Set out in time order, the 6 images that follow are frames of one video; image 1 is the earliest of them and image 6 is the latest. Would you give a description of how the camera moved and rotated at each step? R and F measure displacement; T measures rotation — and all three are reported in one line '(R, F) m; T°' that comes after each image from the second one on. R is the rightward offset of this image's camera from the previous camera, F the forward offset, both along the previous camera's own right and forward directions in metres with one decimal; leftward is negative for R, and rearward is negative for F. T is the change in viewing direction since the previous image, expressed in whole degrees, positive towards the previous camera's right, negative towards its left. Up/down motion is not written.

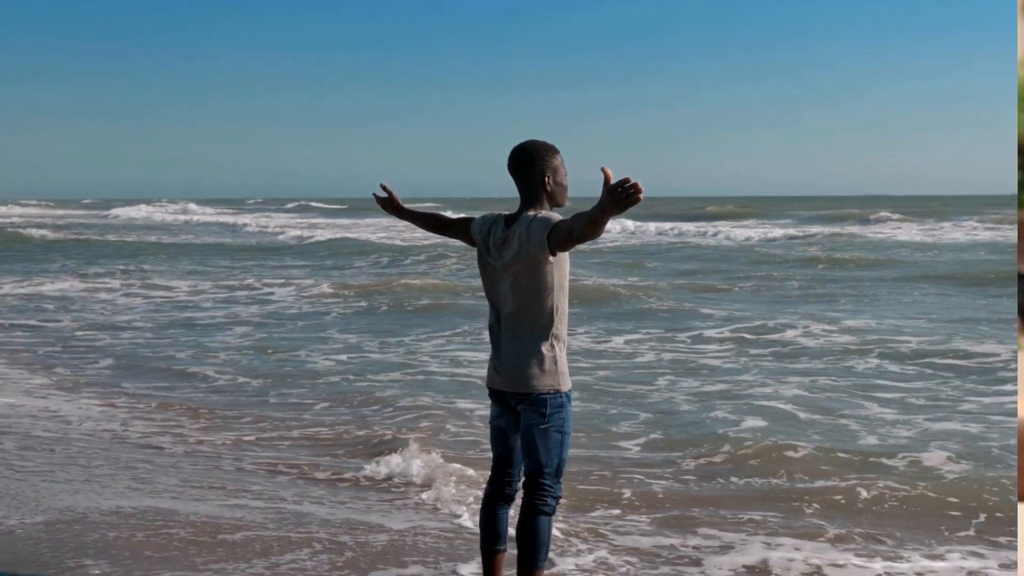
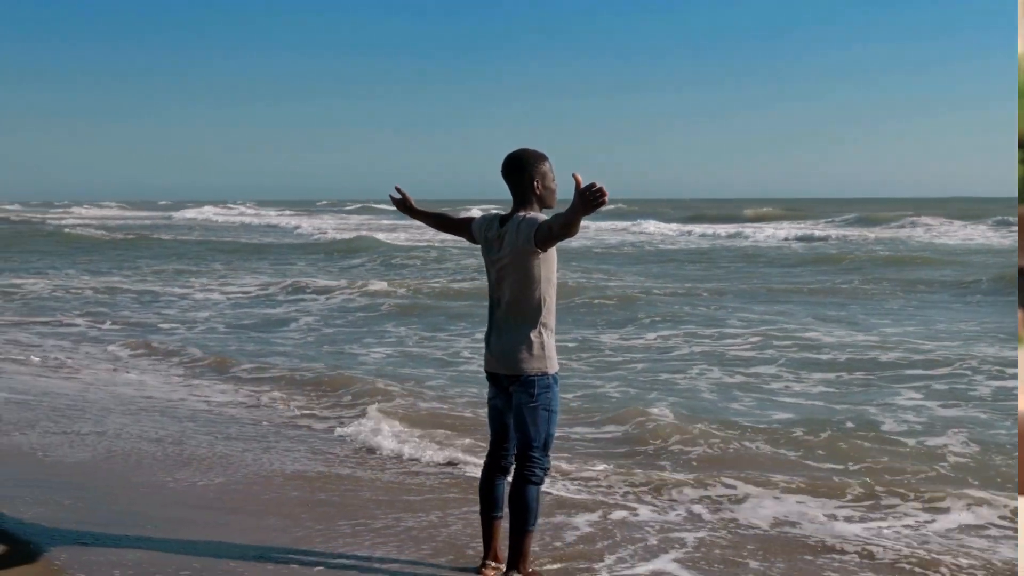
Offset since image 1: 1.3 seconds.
(+0.3, -0.4) m; -4°
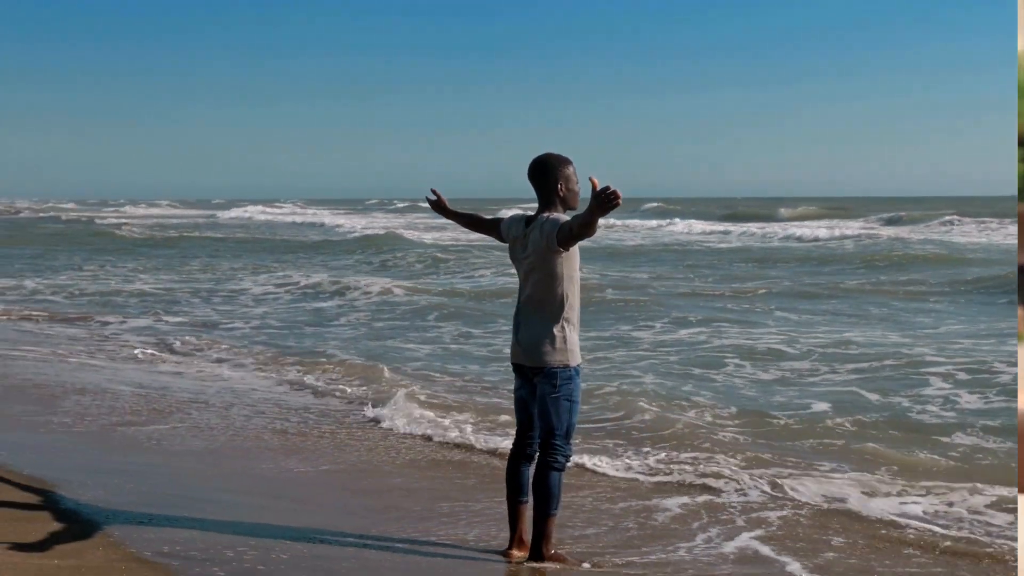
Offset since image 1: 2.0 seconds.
(+0.1, -0.2) m; -3°
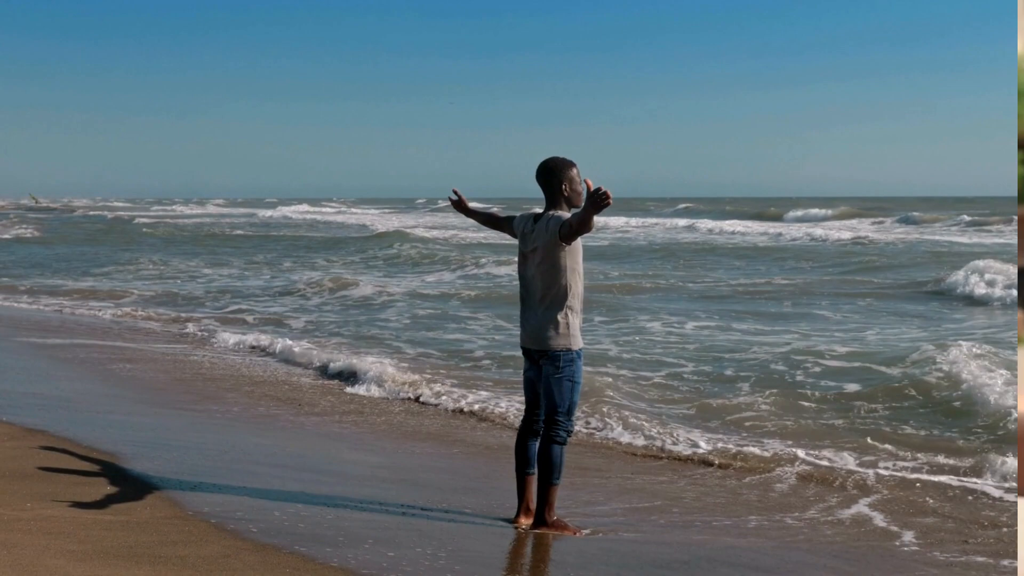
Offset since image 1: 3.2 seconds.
(+0.2, -0.4) m; -3°
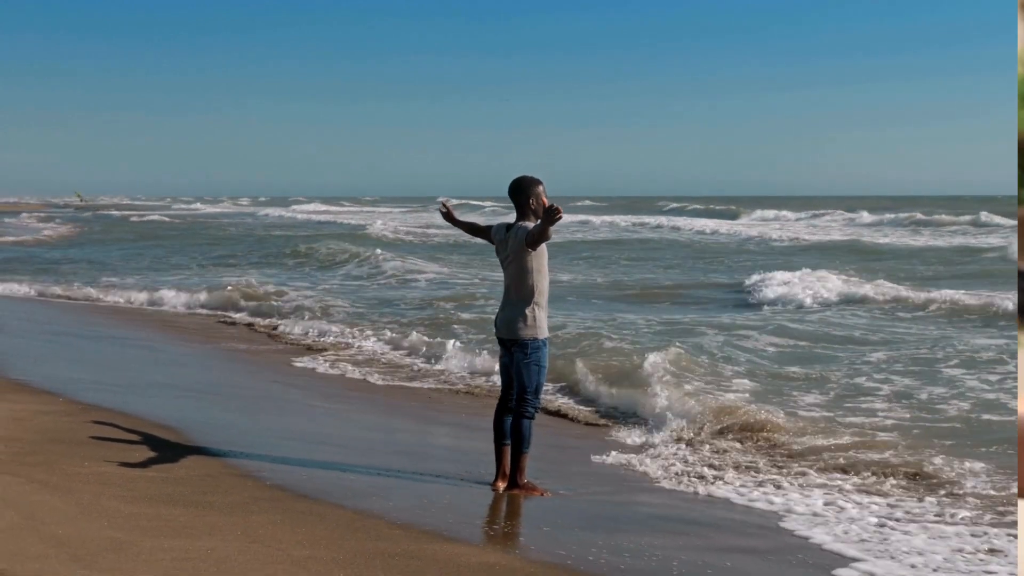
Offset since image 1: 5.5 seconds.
(+0.3, -0.9) m; -2°
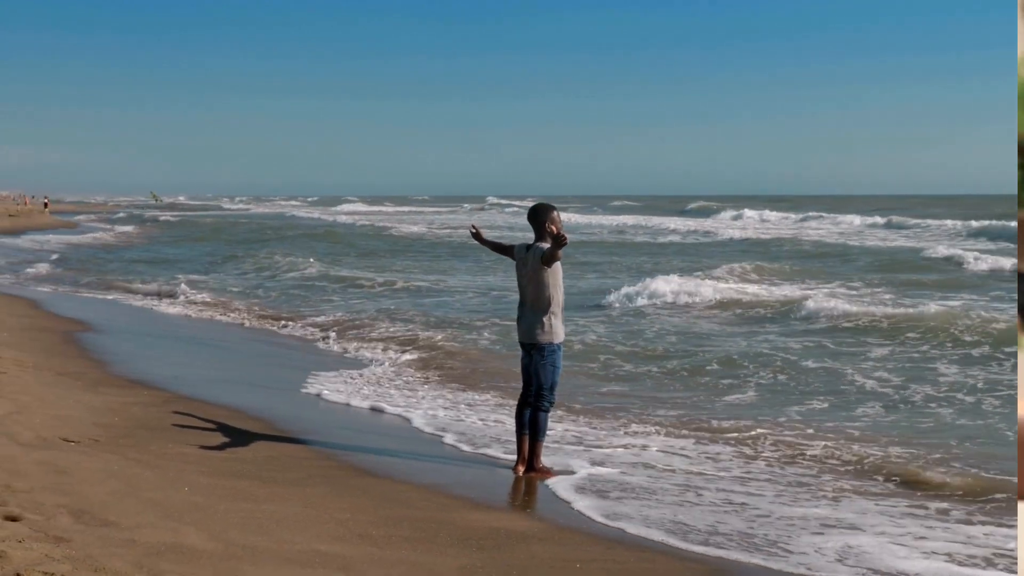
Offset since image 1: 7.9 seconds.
(+0.2, -0.9) m; -3°
